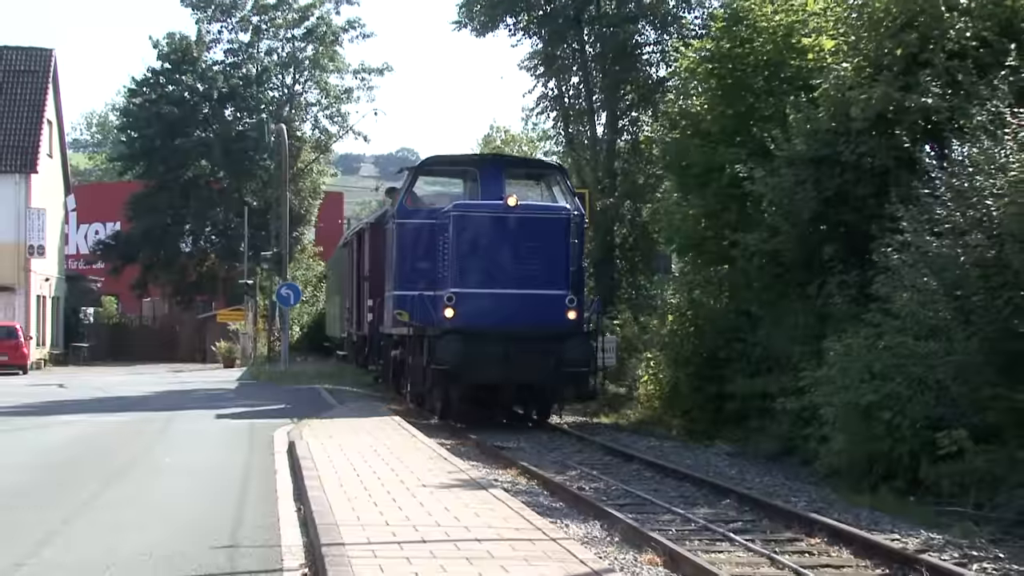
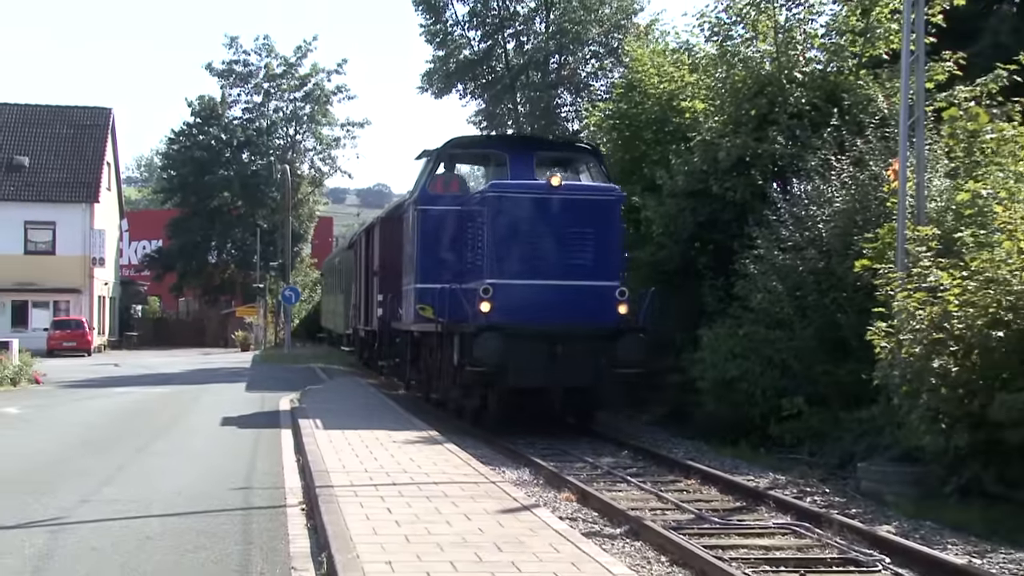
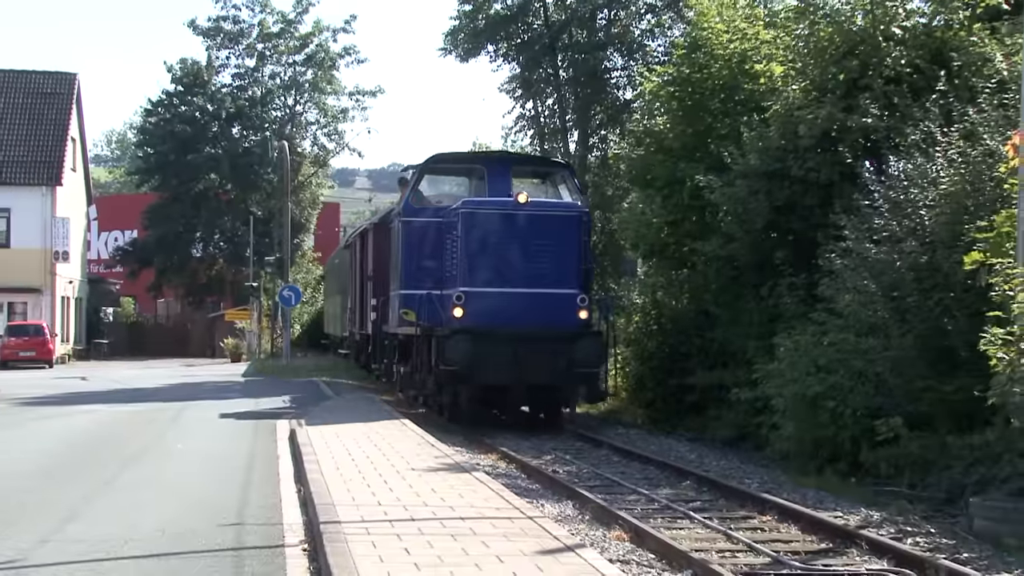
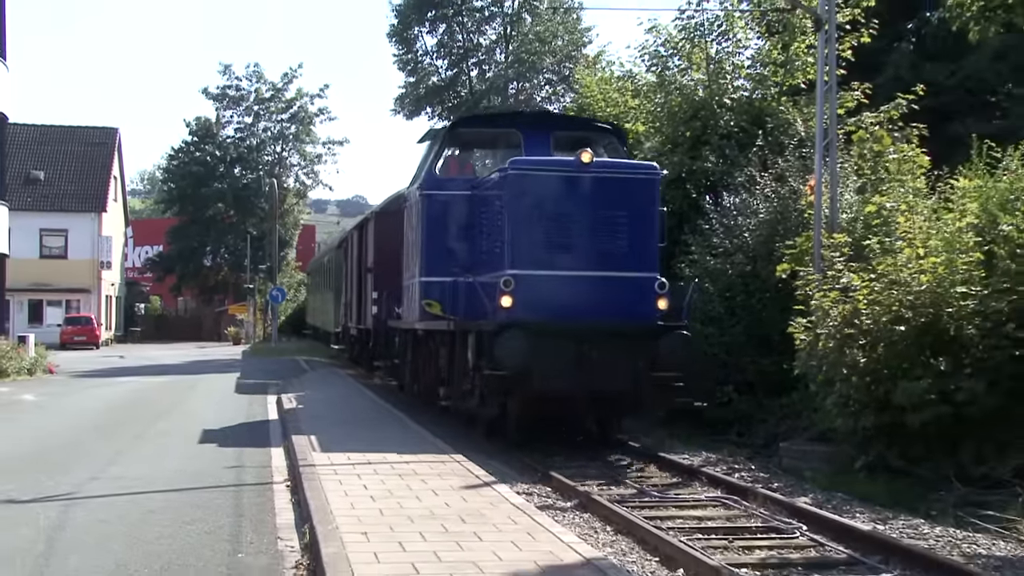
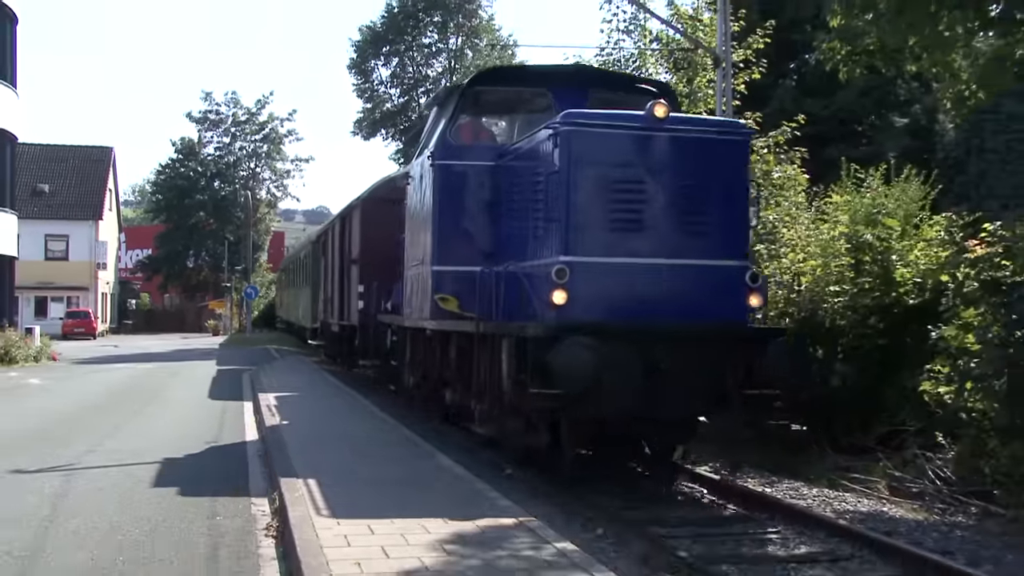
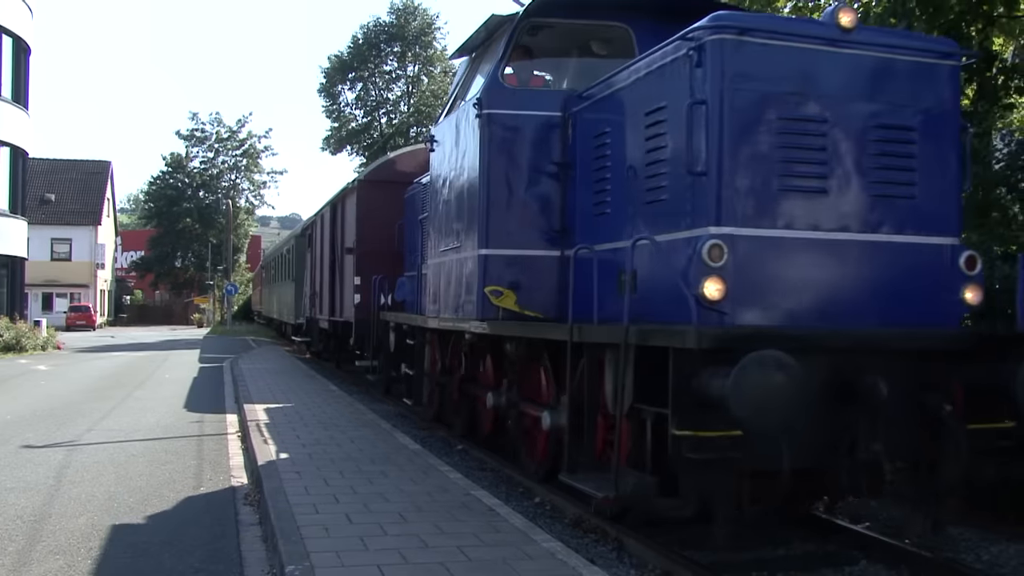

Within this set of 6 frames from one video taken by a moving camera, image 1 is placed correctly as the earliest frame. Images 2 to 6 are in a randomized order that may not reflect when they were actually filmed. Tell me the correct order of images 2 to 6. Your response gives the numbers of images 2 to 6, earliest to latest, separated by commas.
3, 2, 4, 5, 6
